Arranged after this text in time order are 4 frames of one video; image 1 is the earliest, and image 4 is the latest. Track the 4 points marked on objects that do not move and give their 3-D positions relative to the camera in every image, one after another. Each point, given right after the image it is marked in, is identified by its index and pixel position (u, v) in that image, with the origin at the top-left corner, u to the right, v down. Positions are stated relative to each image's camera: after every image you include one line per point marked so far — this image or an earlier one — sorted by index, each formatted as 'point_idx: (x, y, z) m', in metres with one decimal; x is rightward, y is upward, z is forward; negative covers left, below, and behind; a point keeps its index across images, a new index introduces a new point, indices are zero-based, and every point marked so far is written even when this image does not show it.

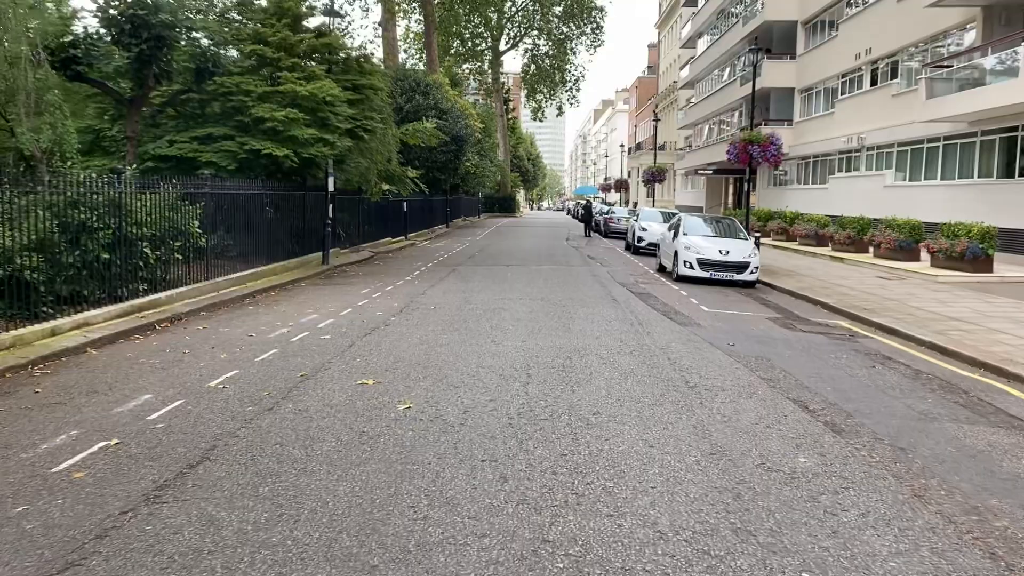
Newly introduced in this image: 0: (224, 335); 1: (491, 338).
0: (-4.1, -0.7, +10.0) m
1: (-0.3, -0.7, +9.1) m
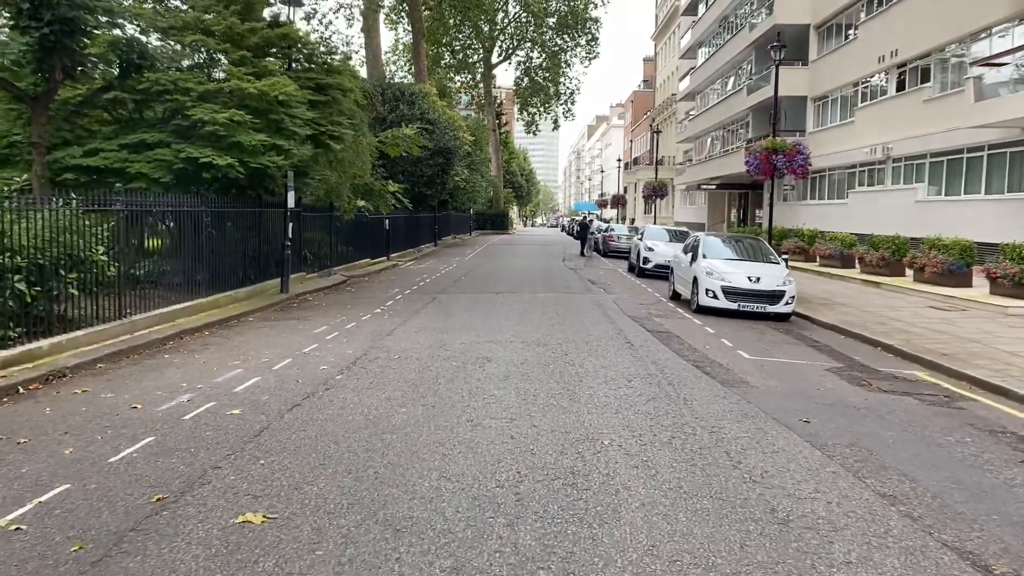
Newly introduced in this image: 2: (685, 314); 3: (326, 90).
0: (-4.3, -1.2, +7.3) m
1: (-0.4, -1.2, +6.4) m
2: (+3.5, -0.5, +14.0) m
3: (-4.4, +4.7, +16.7) m
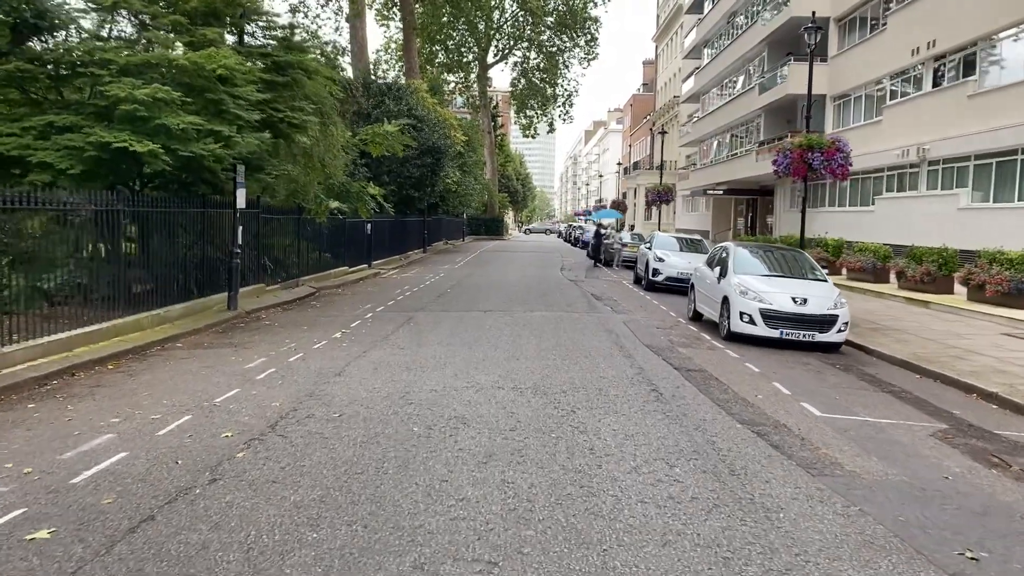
0: (-4.4, -1.5, +4.7) m
1: (-0.5, -1.4, +3.8) m
2: (+3.3, -0.9, +11.4) m
3: (-4.6, +4.4, +14.1) m
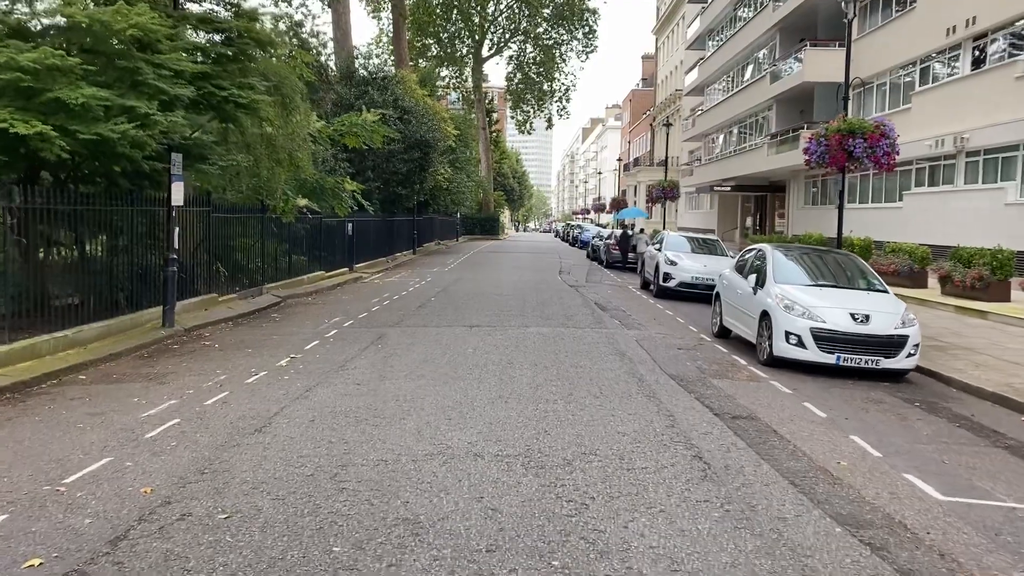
0: (-4.5, -1.7, +2.4) m
1: (-0.6, -1.6, +1.6) m
2: (+3.2, -1.1, +9.2) m
3: (-4.7, +4.2, +11.8) m
